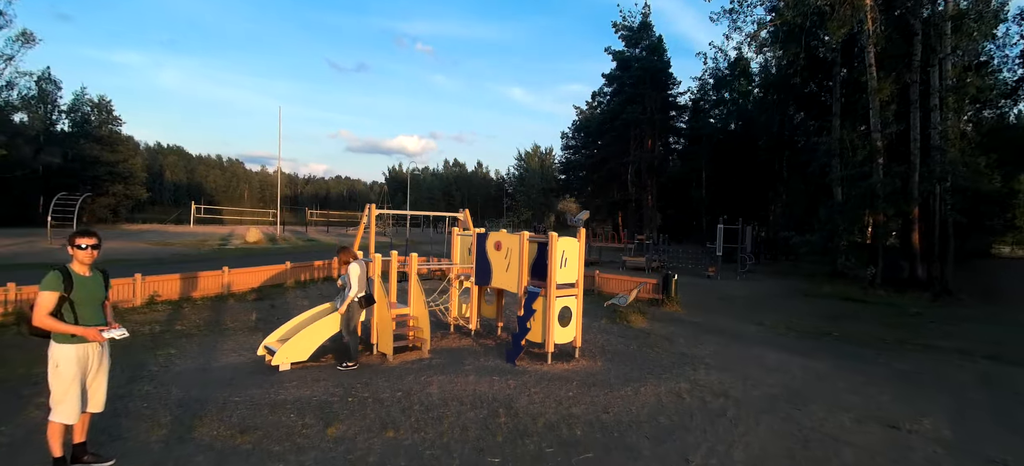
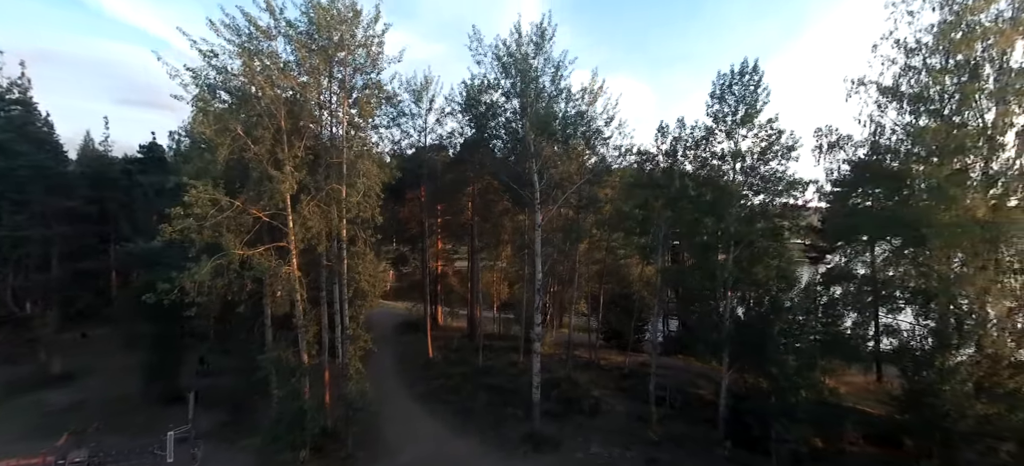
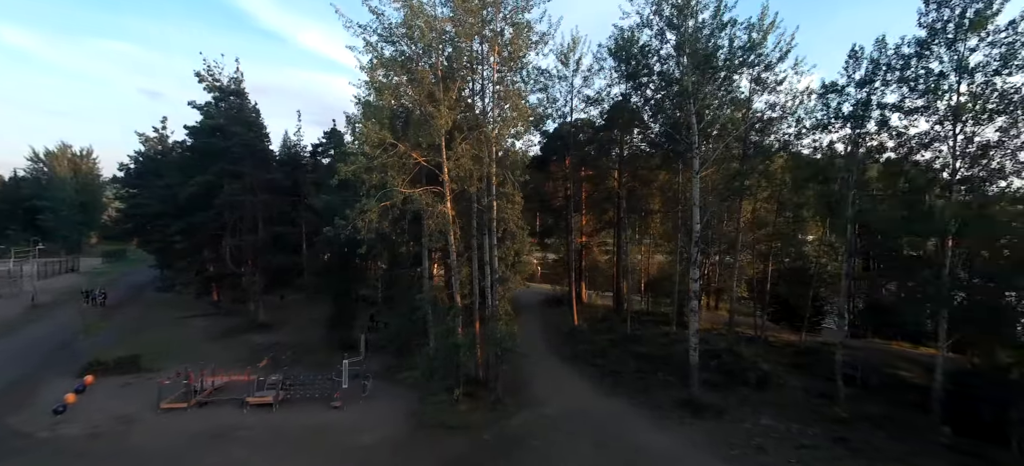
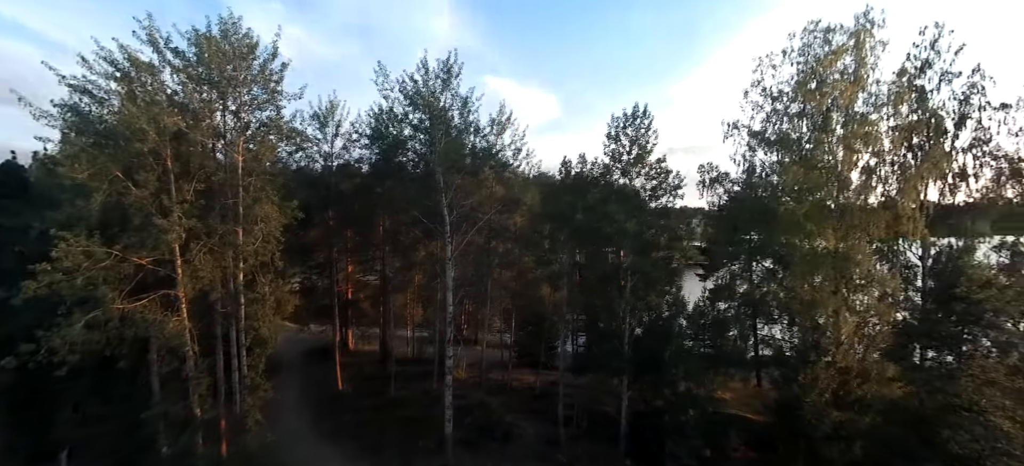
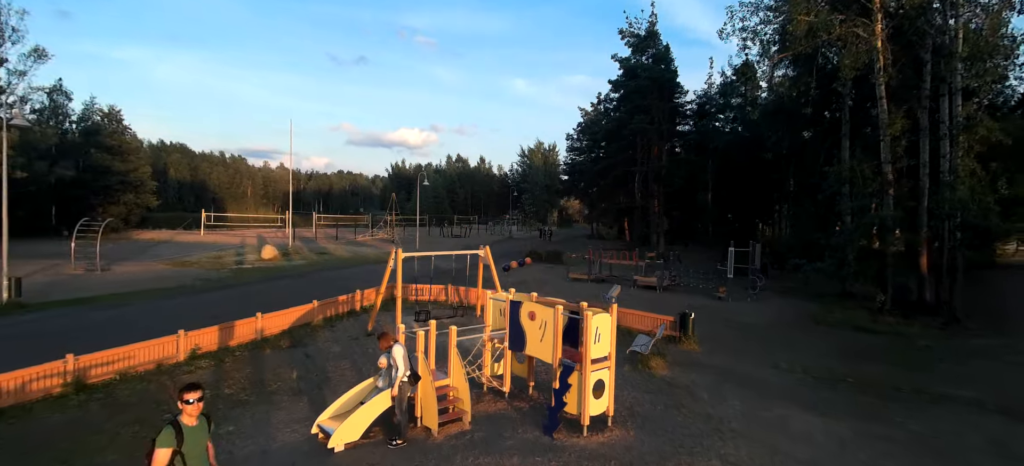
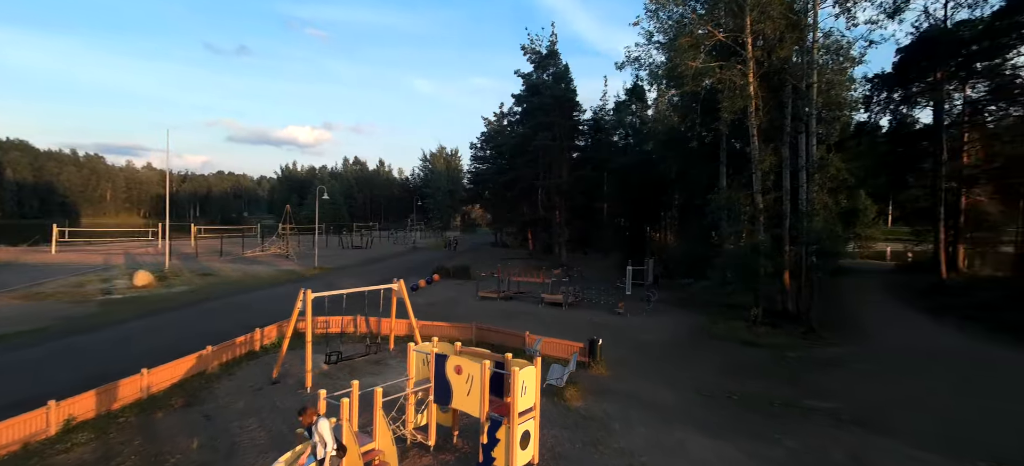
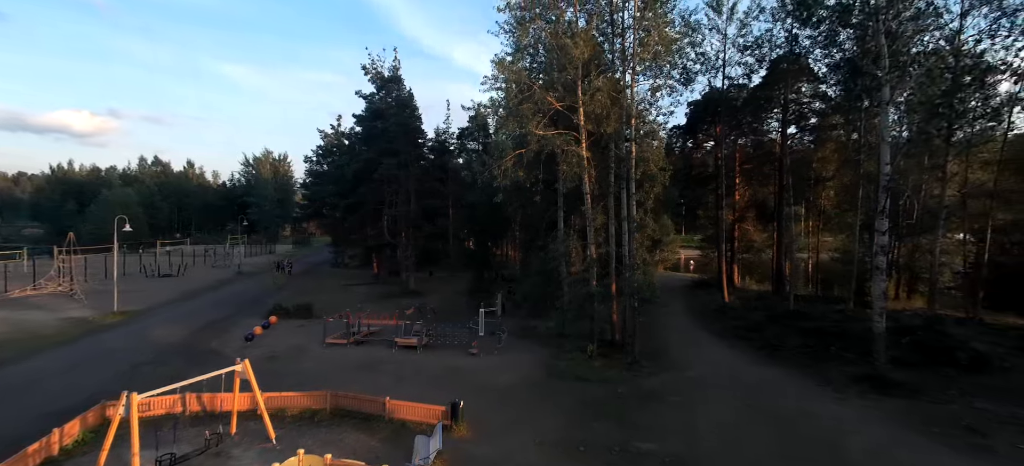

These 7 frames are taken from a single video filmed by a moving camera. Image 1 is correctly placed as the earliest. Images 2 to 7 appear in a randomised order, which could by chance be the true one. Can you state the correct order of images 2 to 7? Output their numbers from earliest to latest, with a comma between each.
5, 6, 7, 3, 2, 4
